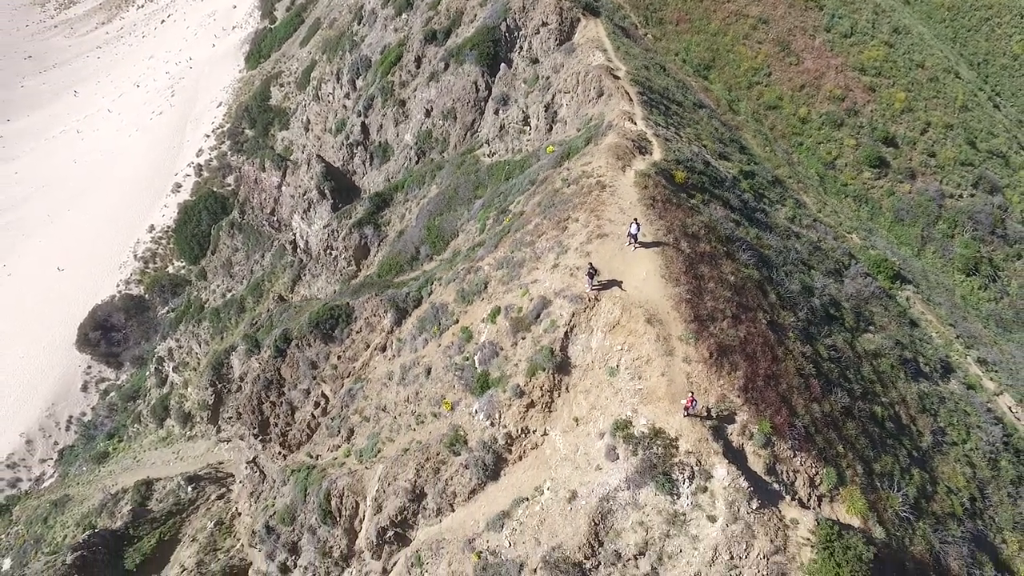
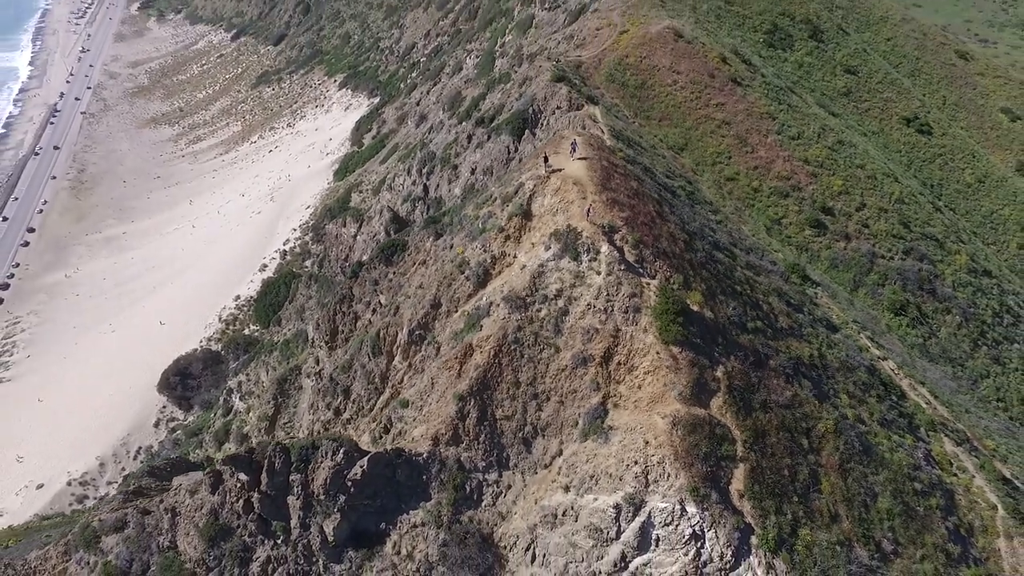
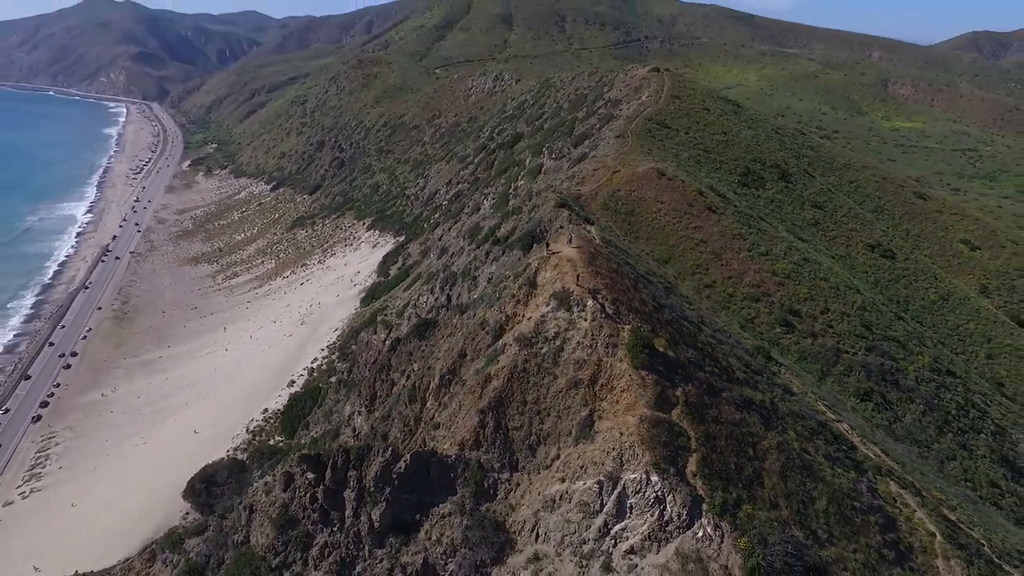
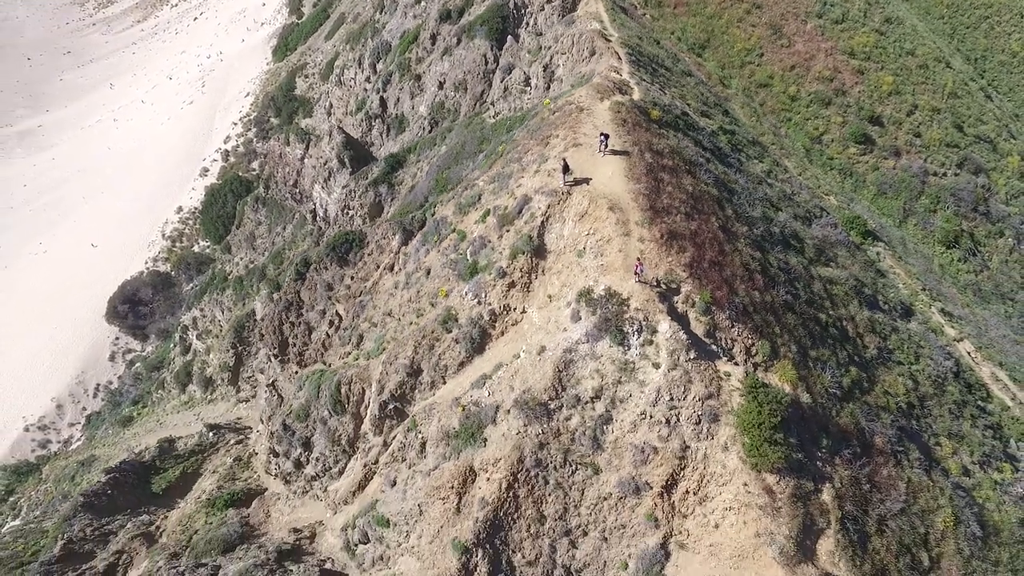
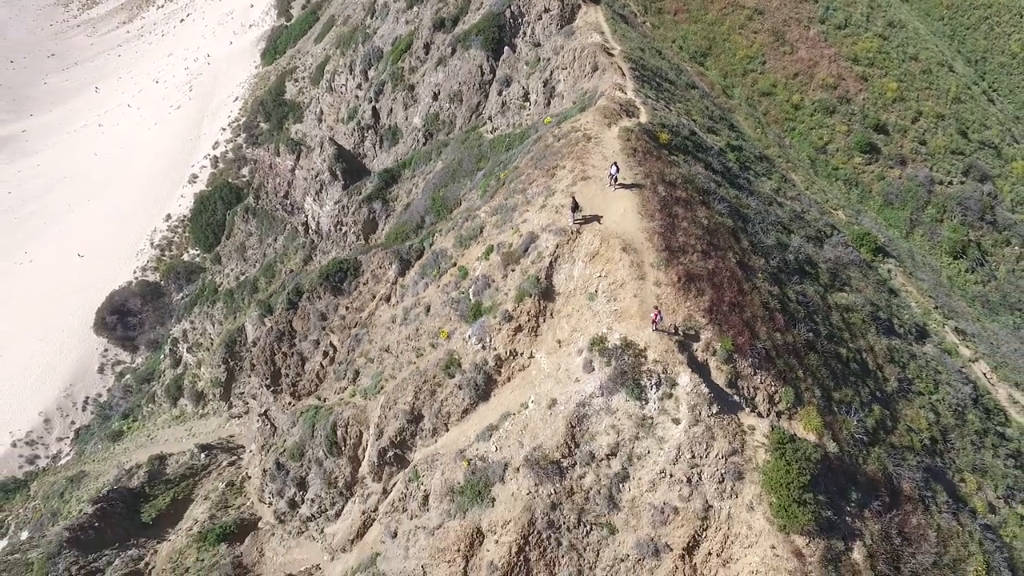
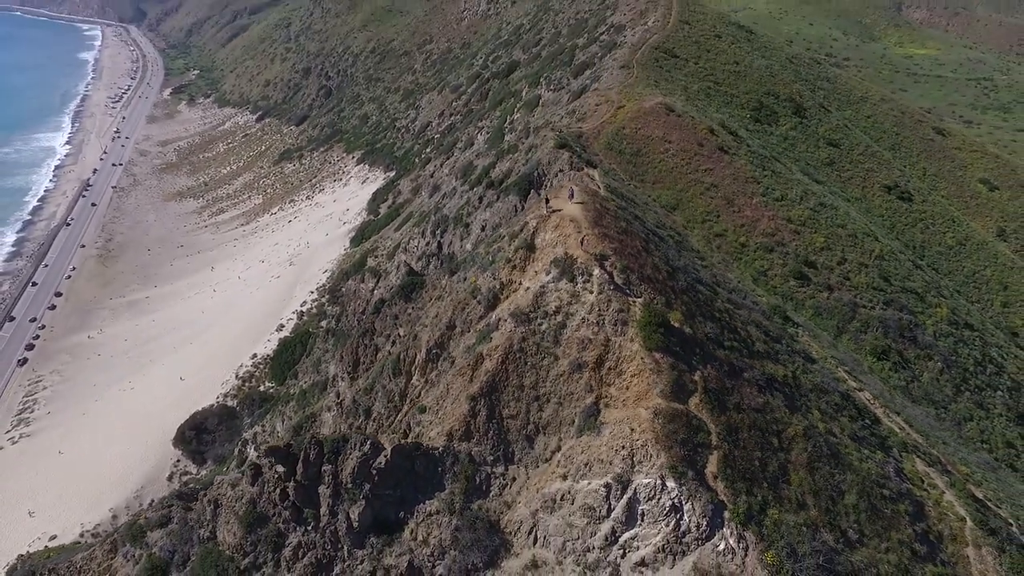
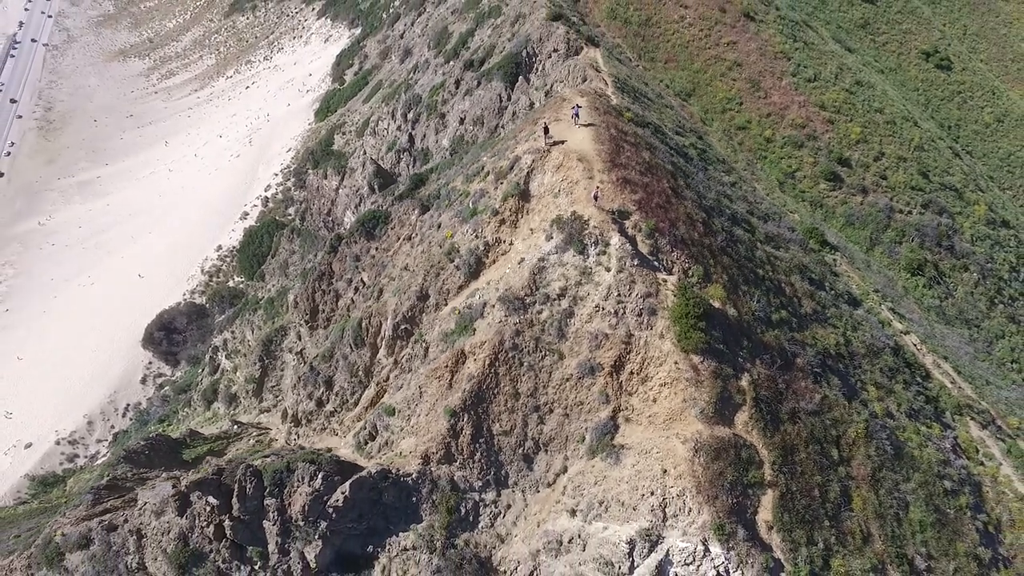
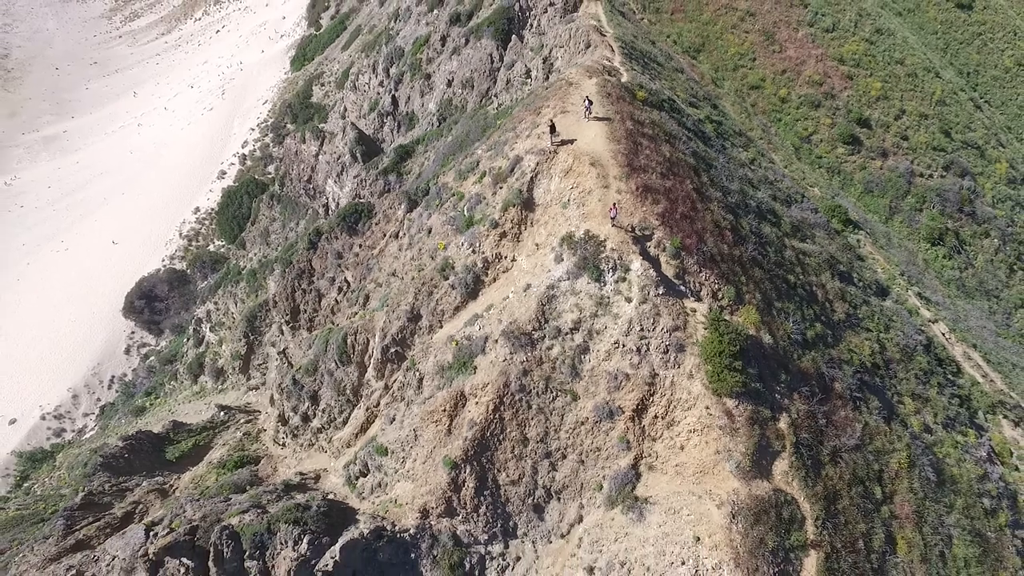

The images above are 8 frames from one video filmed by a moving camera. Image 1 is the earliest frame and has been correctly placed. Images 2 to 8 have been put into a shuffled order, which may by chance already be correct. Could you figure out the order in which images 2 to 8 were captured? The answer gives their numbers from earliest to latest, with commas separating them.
5, 4, 8, 7, 2, 6, 3
